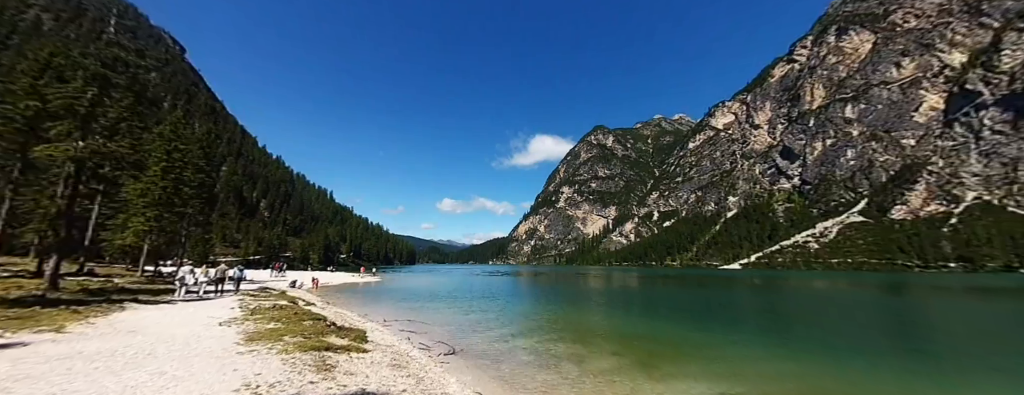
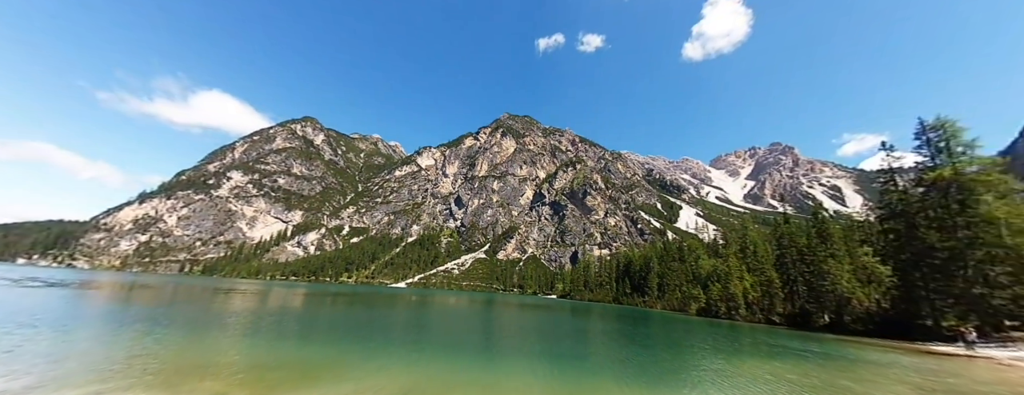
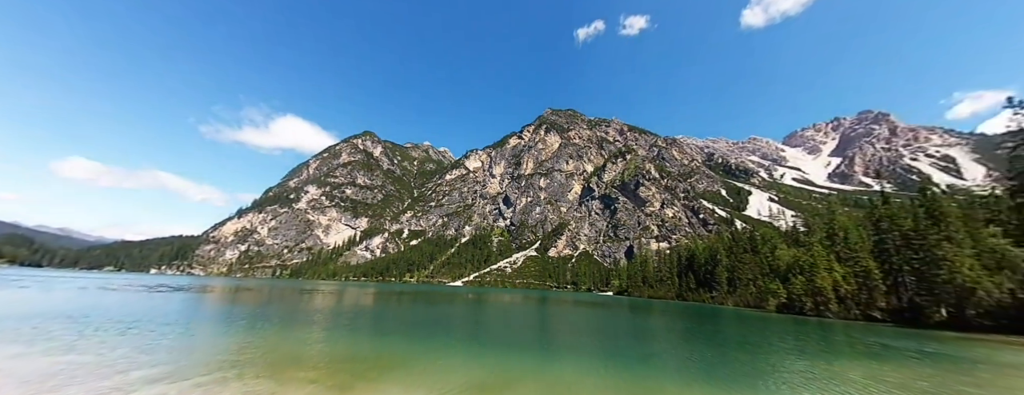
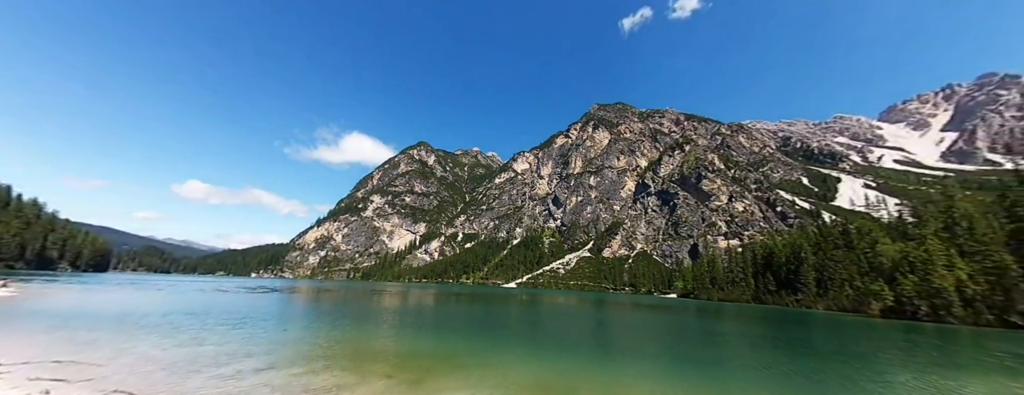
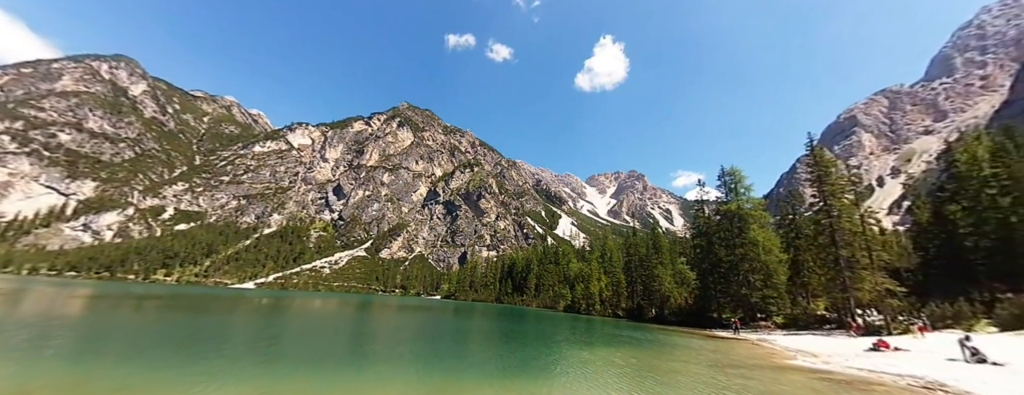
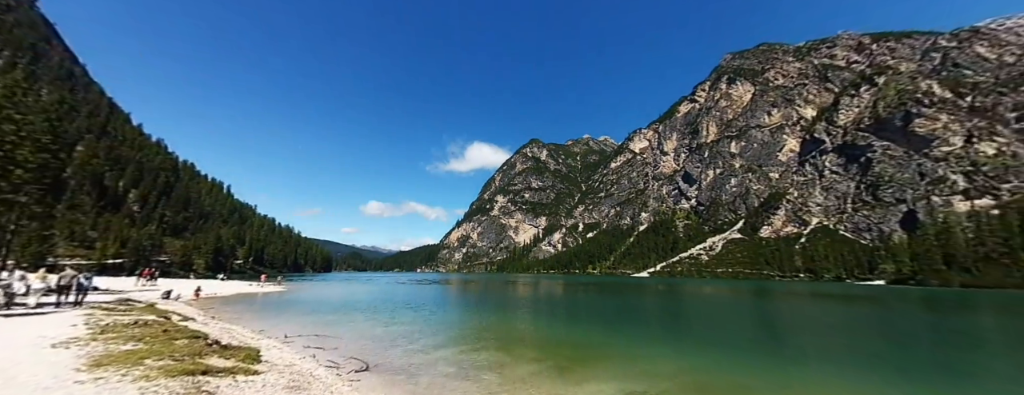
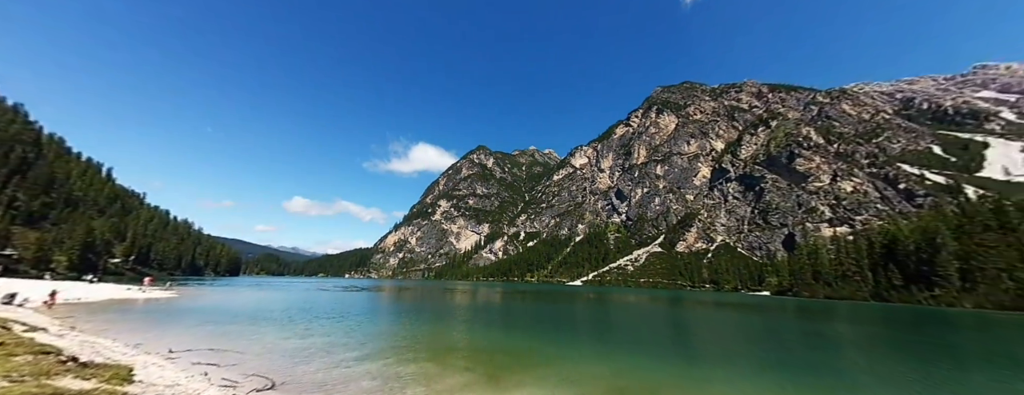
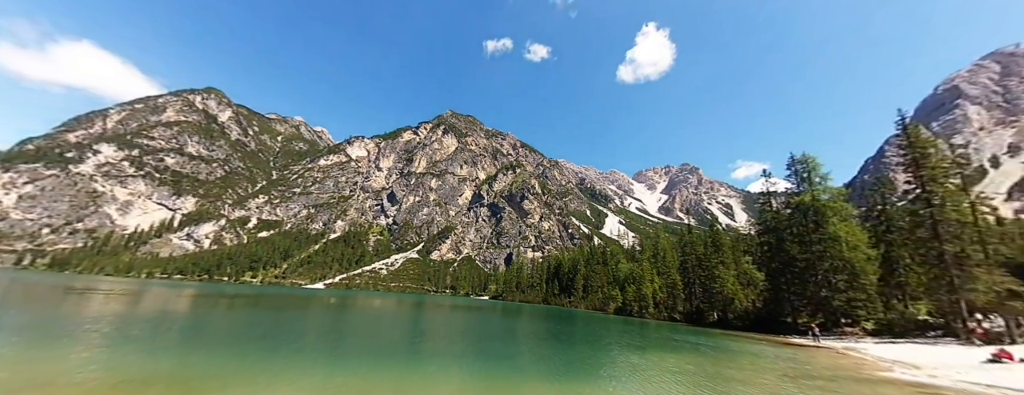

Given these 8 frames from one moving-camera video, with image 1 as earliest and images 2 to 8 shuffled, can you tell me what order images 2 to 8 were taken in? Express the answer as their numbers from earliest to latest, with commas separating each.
6, 7, 4, 3, 2, 8, 5
